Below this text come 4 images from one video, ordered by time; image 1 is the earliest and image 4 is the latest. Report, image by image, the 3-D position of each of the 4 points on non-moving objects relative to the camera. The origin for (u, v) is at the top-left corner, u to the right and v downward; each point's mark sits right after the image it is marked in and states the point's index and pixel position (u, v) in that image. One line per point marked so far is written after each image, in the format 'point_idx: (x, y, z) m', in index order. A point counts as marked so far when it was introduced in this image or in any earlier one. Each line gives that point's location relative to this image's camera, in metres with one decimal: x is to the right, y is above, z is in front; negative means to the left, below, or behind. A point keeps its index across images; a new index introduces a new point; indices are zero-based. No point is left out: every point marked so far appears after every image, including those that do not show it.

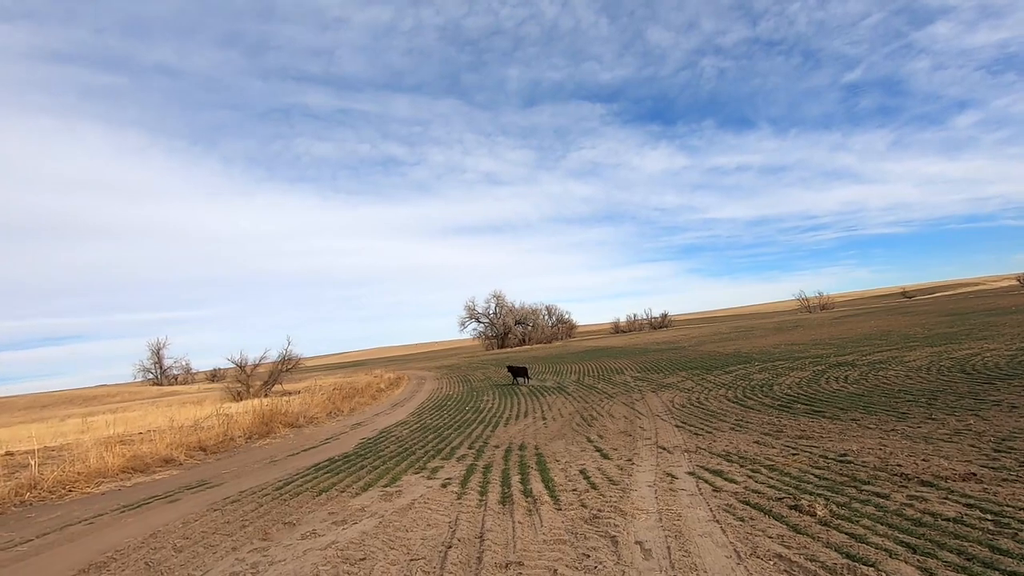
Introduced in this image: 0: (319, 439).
0: (-6.7, -5.2, +18.7) m
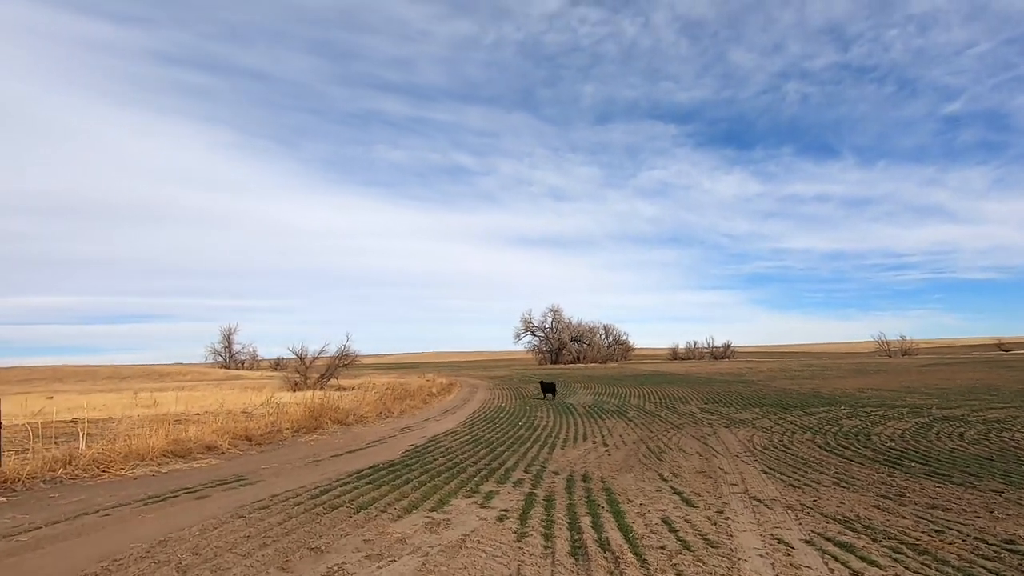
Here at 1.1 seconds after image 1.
0: (-4.9, -5.0, +17.8) m
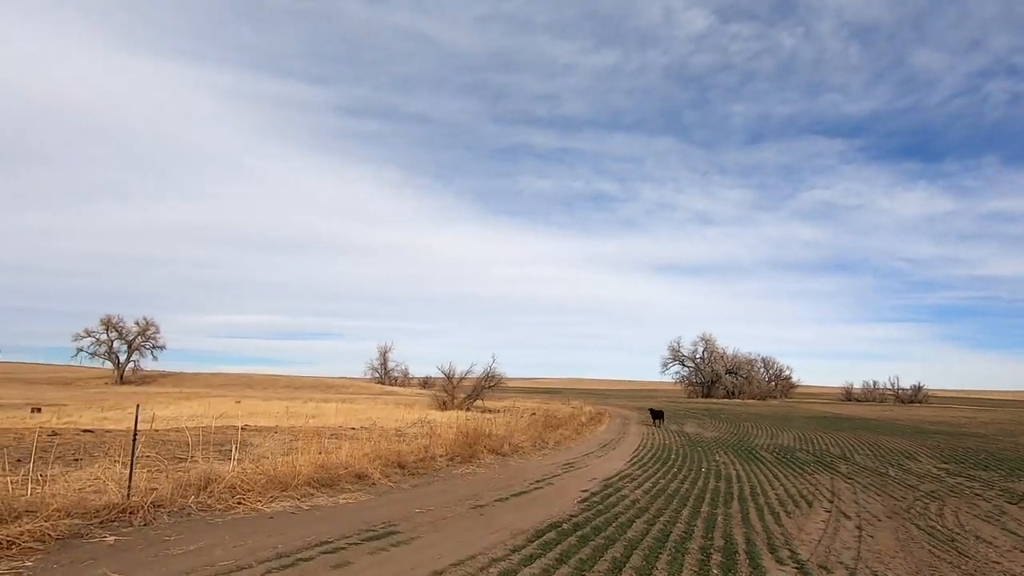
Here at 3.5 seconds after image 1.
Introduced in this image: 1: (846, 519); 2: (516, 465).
0: (+0.4, -5.3, +15.0) m
1: (+8.0, -5.5, +13.0) m
2: (+0.1, -5.6, +17.1) m
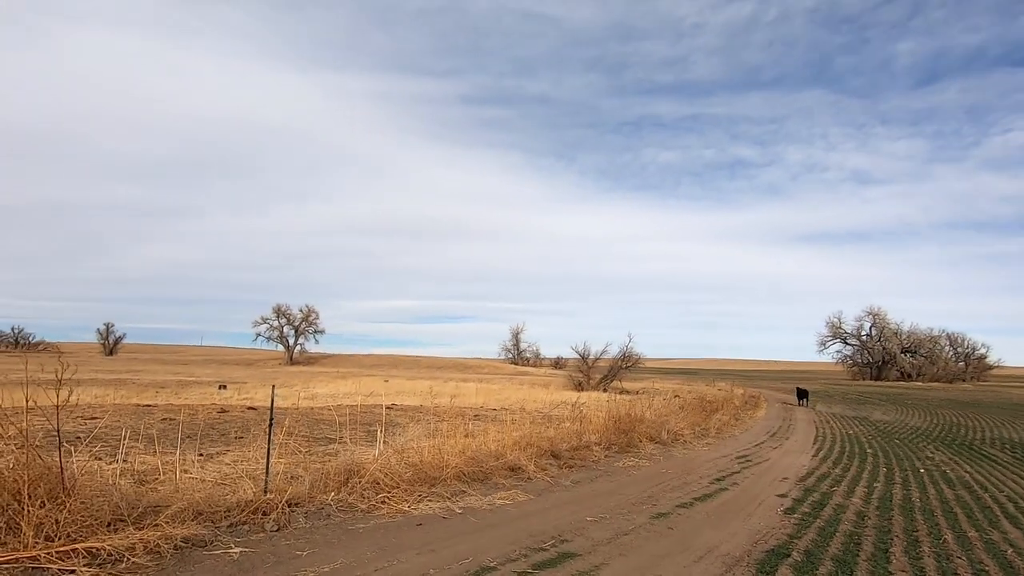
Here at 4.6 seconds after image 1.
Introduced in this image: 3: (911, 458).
0: (+4.5, -4.4, +12.5) m
1: (+11.3, -4.4, +8.8) m
2: (+4.7, -4.6, +14.7) m
3: (+14.6, -6.3, +19.8) m
